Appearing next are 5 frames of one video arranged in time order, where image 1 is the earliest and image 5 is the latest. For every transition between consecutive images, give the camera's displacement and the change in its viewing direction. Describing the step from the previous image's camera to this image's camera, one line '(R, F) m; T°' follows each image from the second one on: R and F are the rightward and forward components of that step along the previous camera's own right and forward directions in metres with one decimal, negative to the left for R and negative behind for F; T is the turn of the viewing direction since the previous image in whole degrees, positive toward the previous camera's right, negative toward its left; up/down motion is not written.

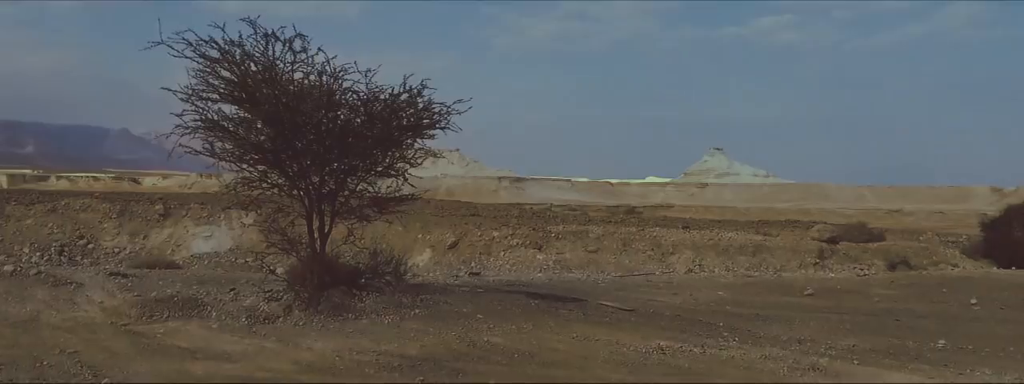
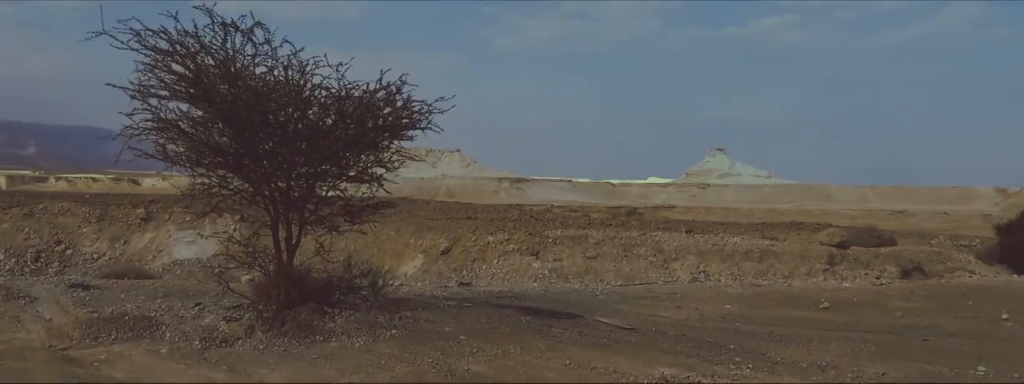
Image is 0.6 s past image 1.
(+0.2, +1.0) m; 0°
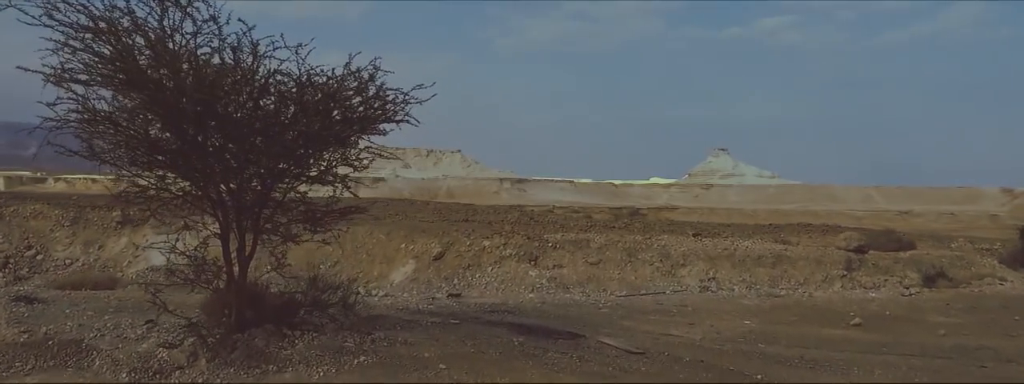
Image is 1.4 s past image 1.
(+0.1, +1.4) m; 0°
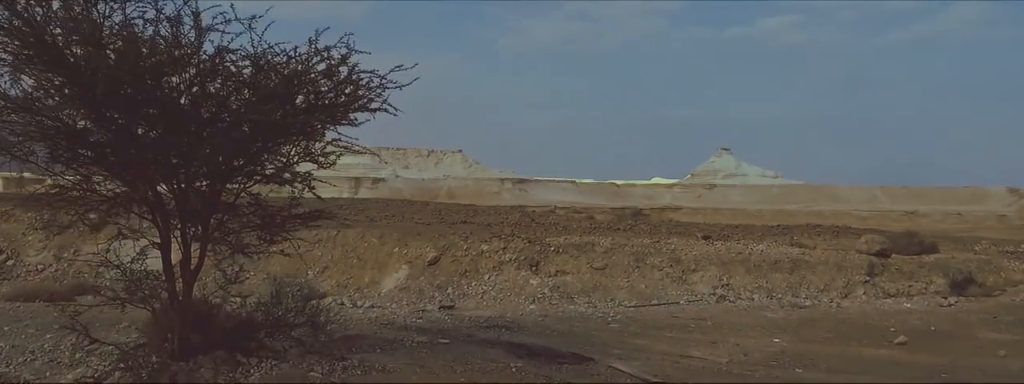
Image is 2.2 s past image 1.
(0.0, +1.3) m; 0°
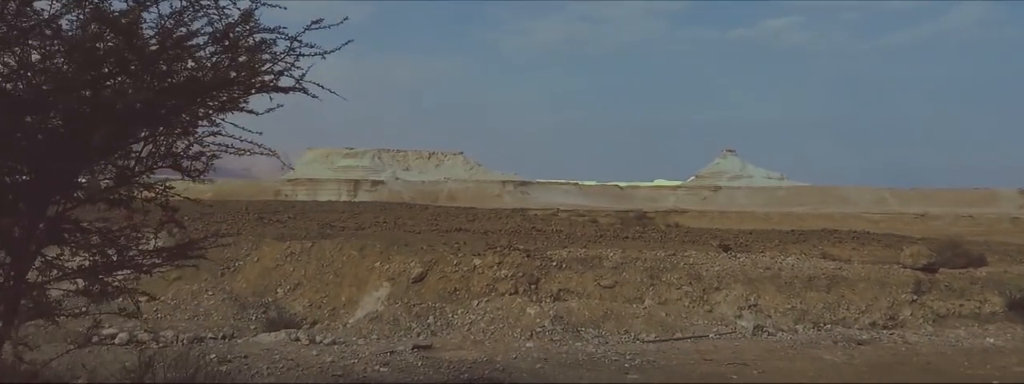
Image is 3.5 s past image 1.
(+0.1, +2.5) m; 0°
